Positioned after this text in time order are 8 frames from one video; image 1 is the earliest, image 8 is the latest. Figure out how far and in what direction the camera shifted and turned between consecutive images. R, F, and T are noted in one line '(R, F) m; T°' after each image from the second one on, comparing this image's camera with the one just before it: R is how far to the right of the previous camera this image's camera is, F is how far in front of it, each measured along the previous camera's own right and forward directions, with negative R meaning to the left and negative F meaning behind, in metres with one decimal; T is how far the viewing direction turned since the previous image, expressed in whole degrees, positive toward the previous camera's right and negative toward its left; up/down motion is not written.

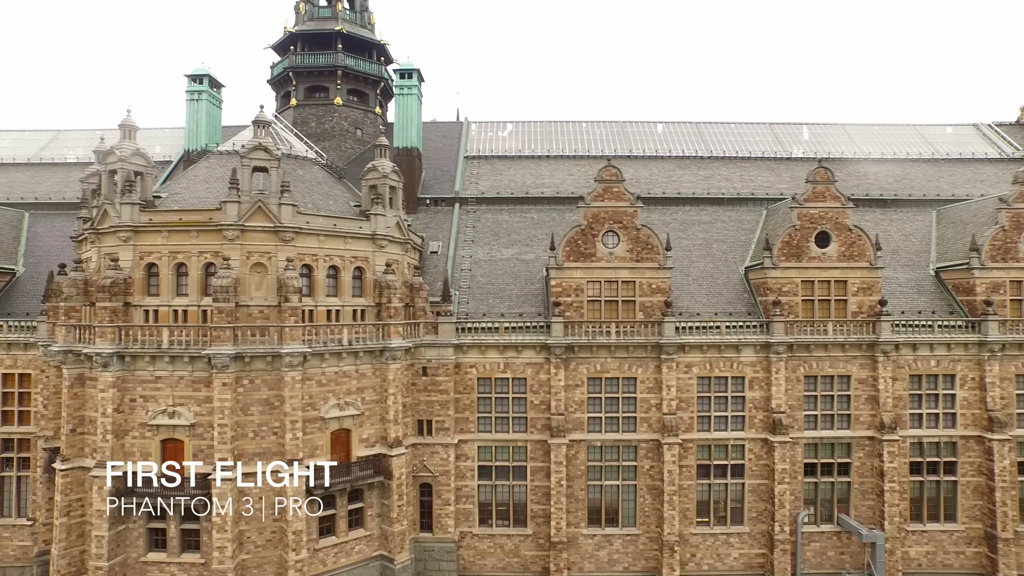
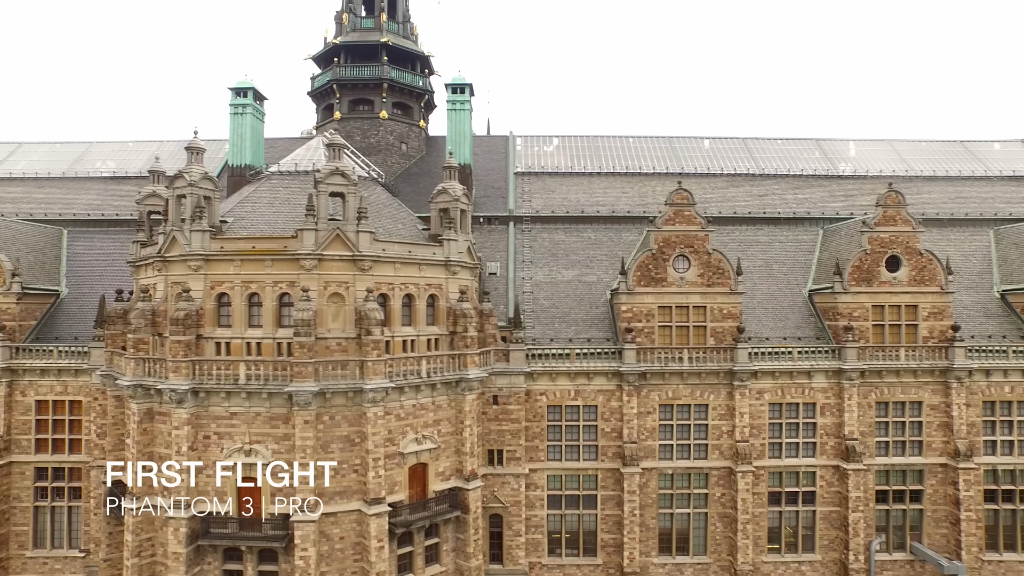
(-3.2, +0.6) m; +1°
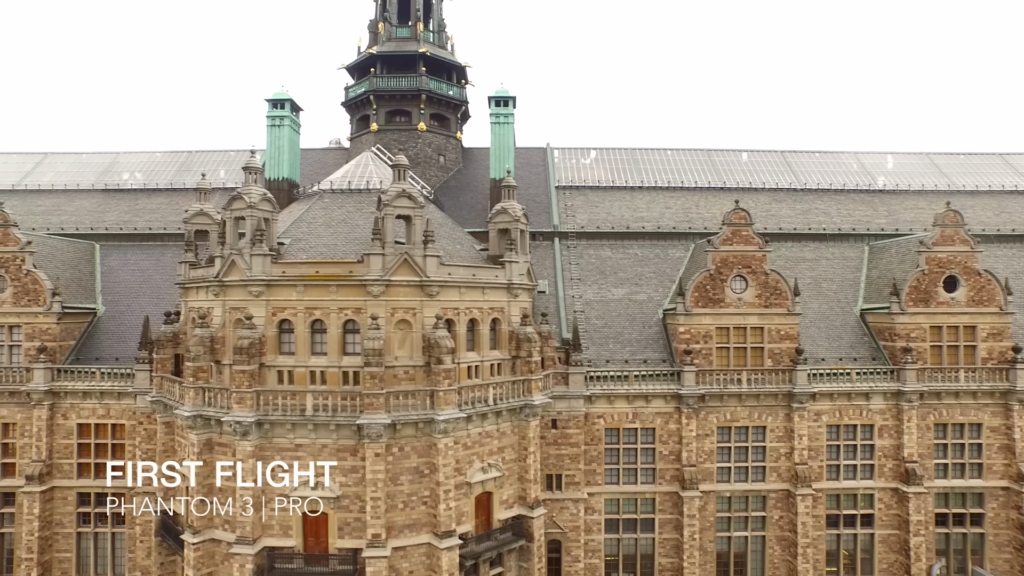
(-2.5, +0.5) m; +1°
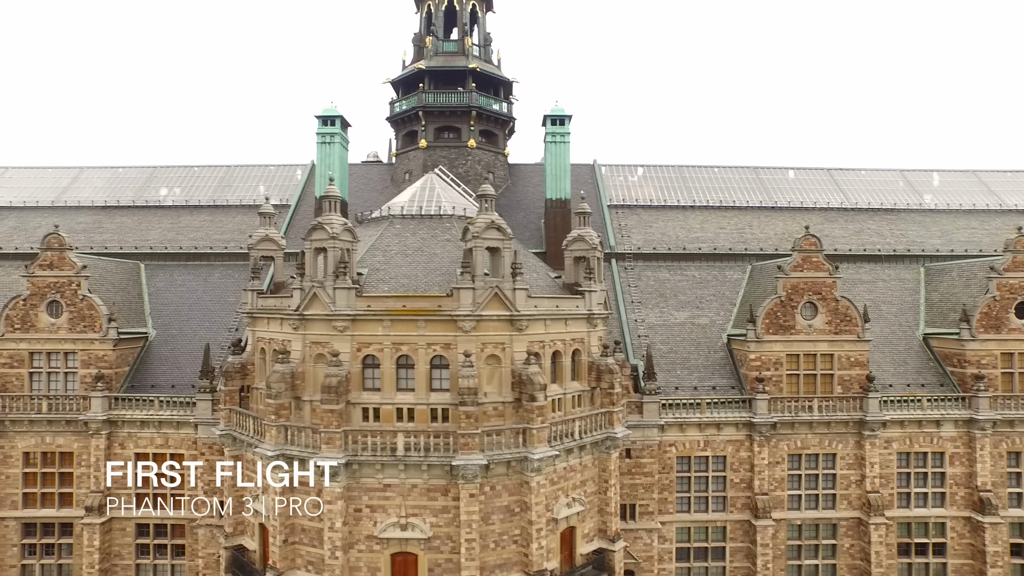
(-3.1, +0.5) m; +1°
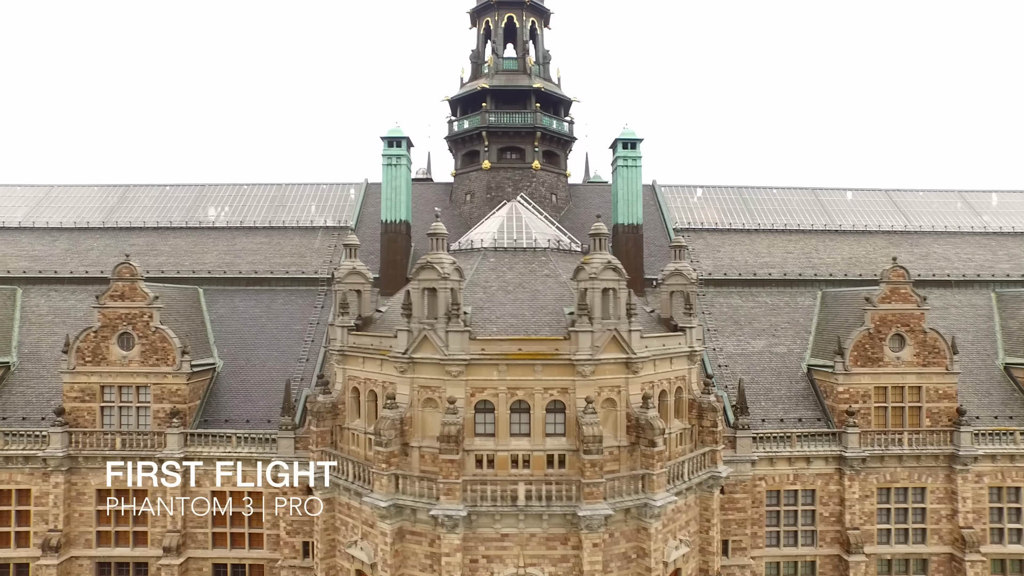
(-3.8, +0.6) m; +1°
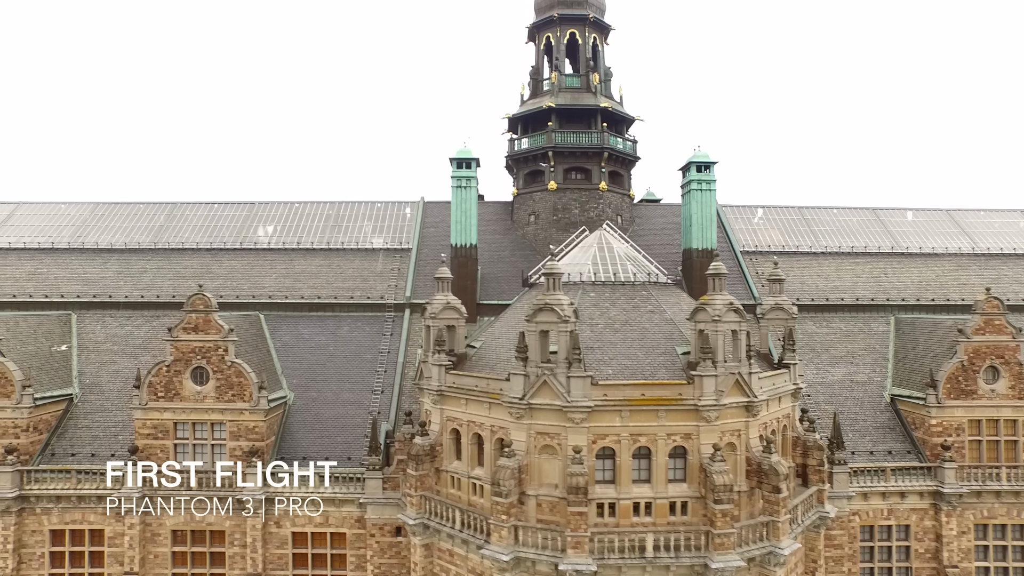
(-3.8, +0.8) m; +1°
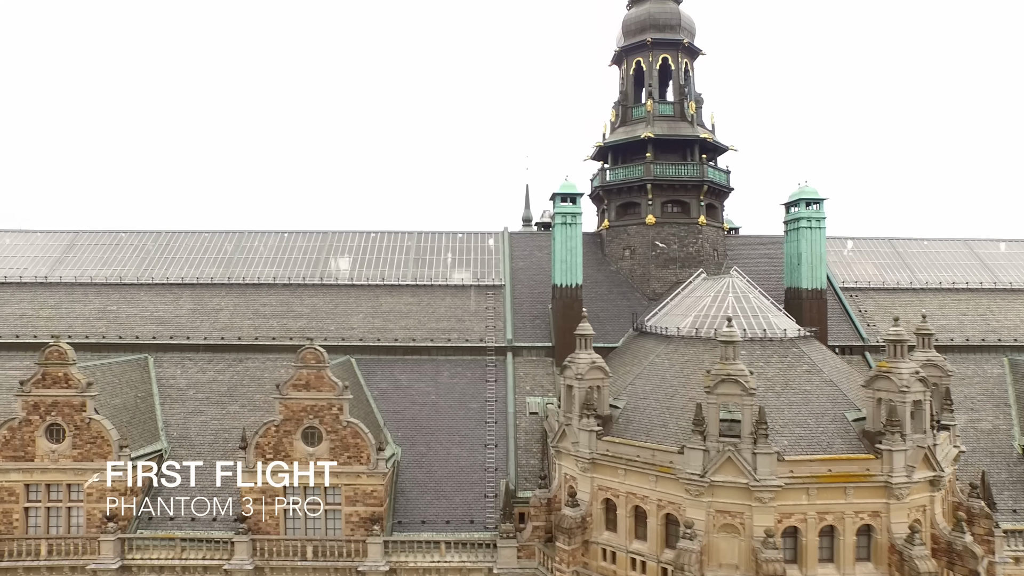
(-5.1, +1.6) m; +1°
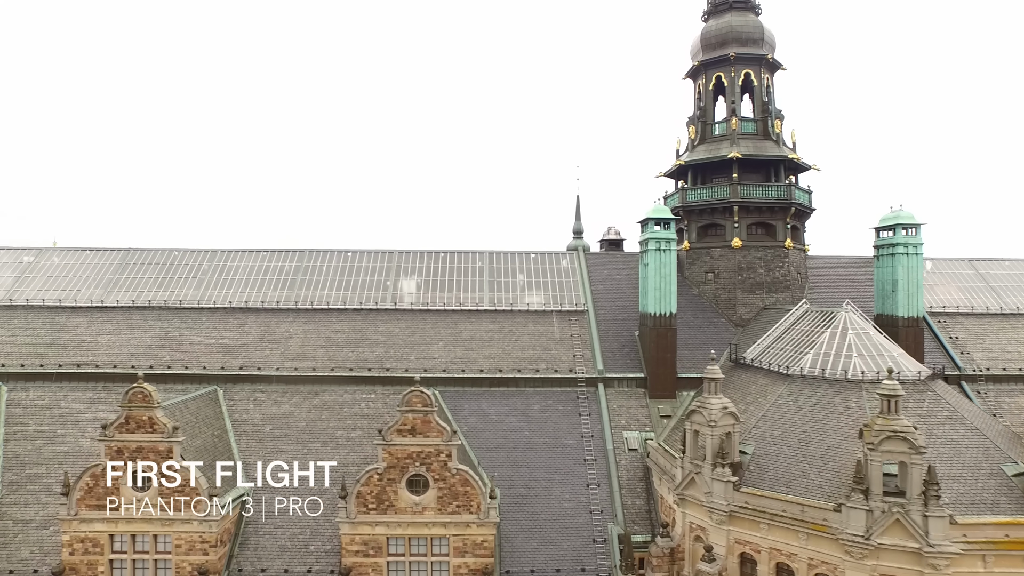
(-4.0, +1.4) m; +1°
